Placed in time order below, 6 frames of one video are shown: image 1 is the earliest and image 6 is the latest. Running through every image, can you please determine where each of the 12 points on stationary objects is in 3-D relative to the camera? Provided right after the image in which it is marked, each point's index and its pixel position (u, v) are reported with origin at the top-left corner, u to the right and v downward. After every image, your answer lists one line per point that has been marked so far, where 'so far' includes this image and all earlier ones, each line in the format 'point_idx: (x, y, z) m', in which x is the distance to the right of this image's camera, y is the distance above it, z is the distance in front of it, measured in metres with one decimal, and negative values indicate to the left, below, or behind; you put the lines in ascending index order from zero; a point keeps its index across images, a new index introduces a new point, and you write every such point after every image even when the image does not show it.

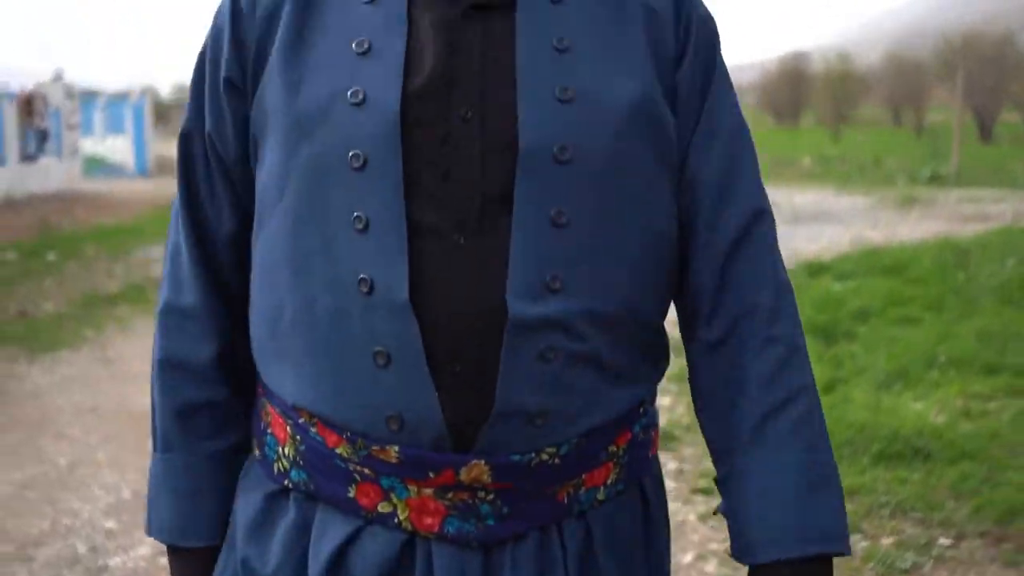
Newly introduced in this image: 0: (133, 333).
0: (-2.3, -0.3, +6.9) m
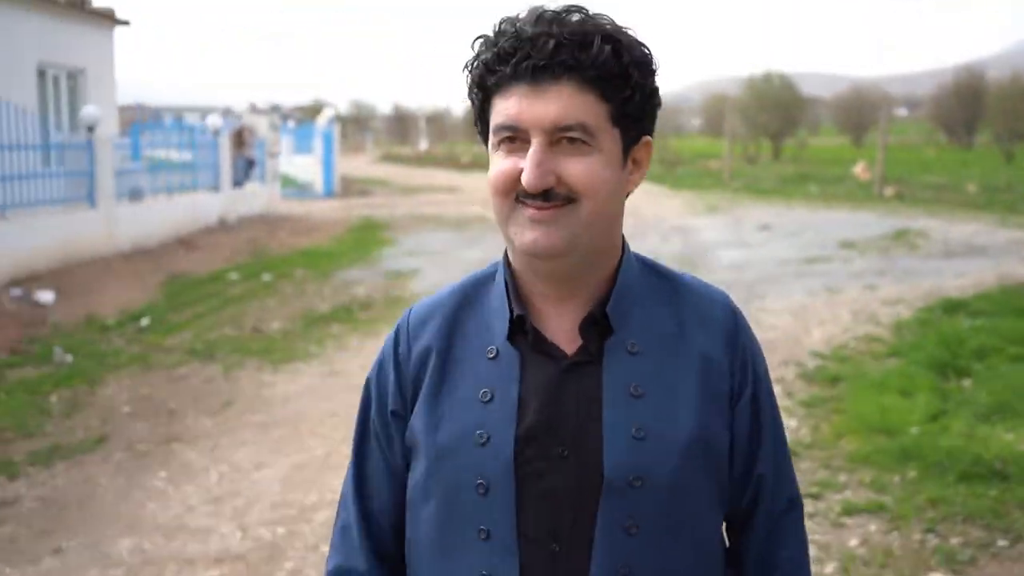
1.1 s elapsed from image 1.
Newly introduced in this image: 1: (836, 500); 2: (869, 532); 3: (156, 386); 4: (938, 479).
0: (-1.2, -0.4, +8.3) m
1: (+1.4, -0.9, +4.8) m
2: (+1.4, -1.0, +4.4) m
3: (-2.3, -0.6, +7.2) m
4: (+1.9, -0.8, +5.0) m
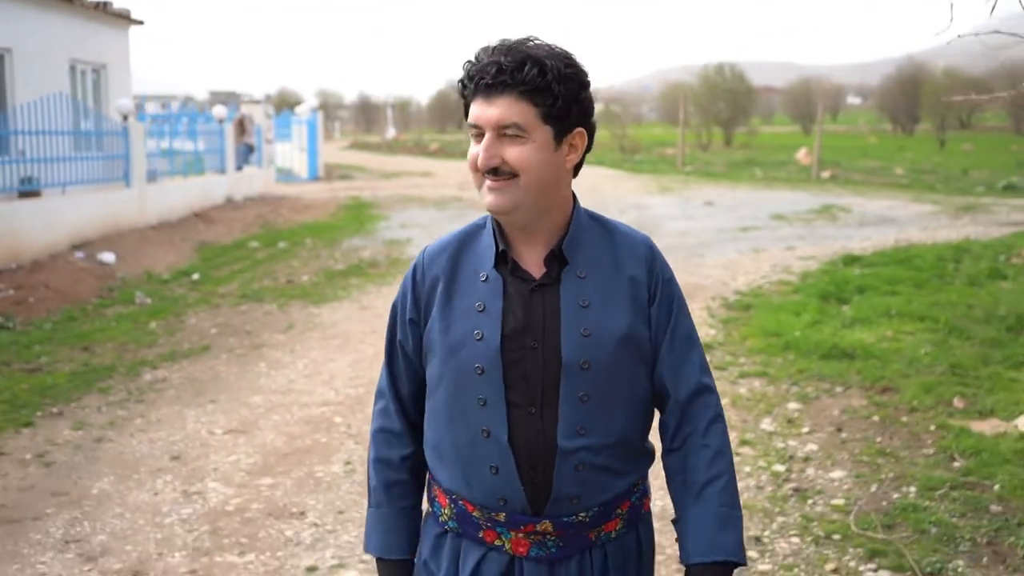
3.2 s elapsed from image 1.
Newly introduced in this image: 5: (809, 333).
0: (-1.3, 0.0, +10.5) m
1: (+1.4, -0.5, +7.0) m
2: (+1.4, -0.6, +6.6) m
3: (-2.4, -0.2, +9.3) m
4: (+1.9, -0.4, +7.2) m
5: (+2.1, -0.3, +7.8) m
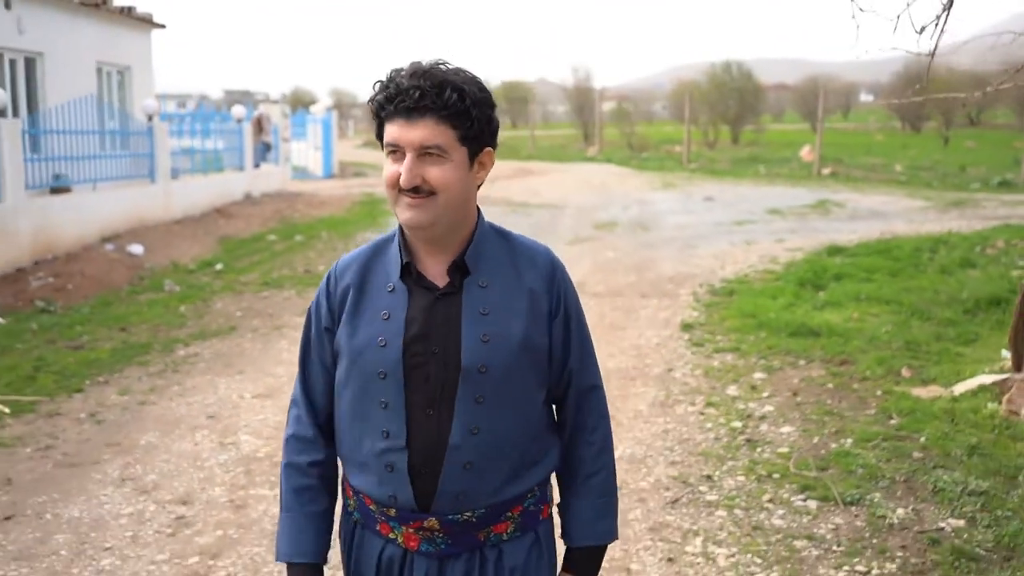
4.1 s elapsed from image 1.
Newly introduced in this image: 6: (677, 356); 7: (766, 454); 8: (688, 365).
0: (-1.3, +0.1, +11.2) m
1: (+1.4, -0.4, +7.8) m
2: (+1.4, -0.5, +7.4) m
3: (-2.4, -0.1, +10.1) m
4: (+1.9, -0.3, +8.0) m
5: (+2.0, -0.2, +8.5) m
6: (+1.1, -0.5, +7.5) m
7: (+1.2, -0.8, +5.3) m
8: (+1.1, -0.5, +7.2) m
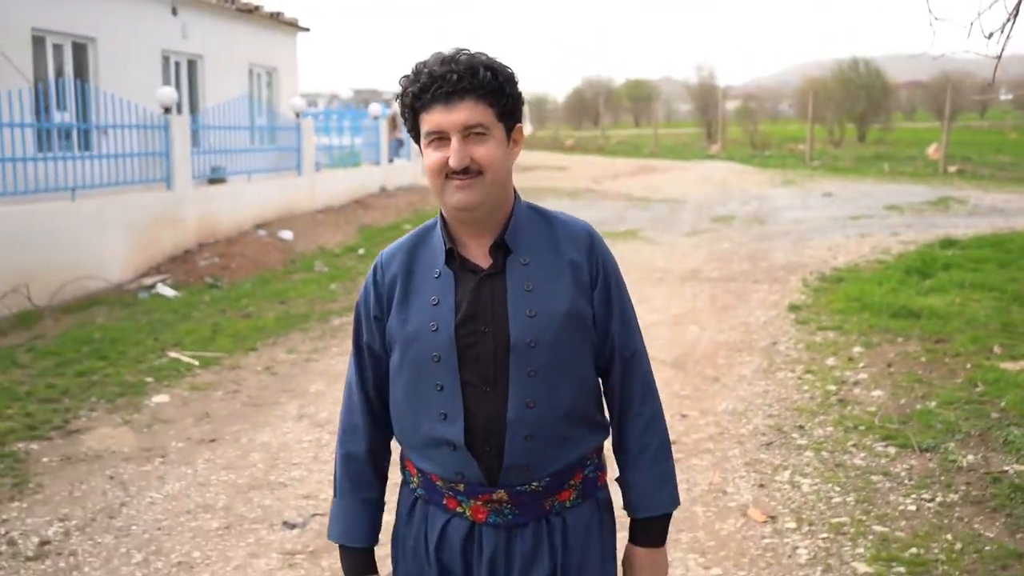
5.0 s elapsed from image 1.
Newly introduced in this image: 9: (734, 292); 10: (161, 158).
0: (0.0, +0.2, +12.1) m
1: (+2.3, -0.3, +8.4) m
2: (+2.3, -0.3, +8.0) m
3: (-1.2, +0.1, +11.1) m
4: (+2.8, -0.2, +8.5) m
5: (+3.0, -0.1, +9.0) m
6: (+2.0, -0.3, +8.2) m
7: (+1.8, -0.7, +5.9) m
8: (+2.0, -0.4, +7.9) m
9: (+2.0, 0.0, +9.9) m
10: (-4.0, +1.5, +12.5) m
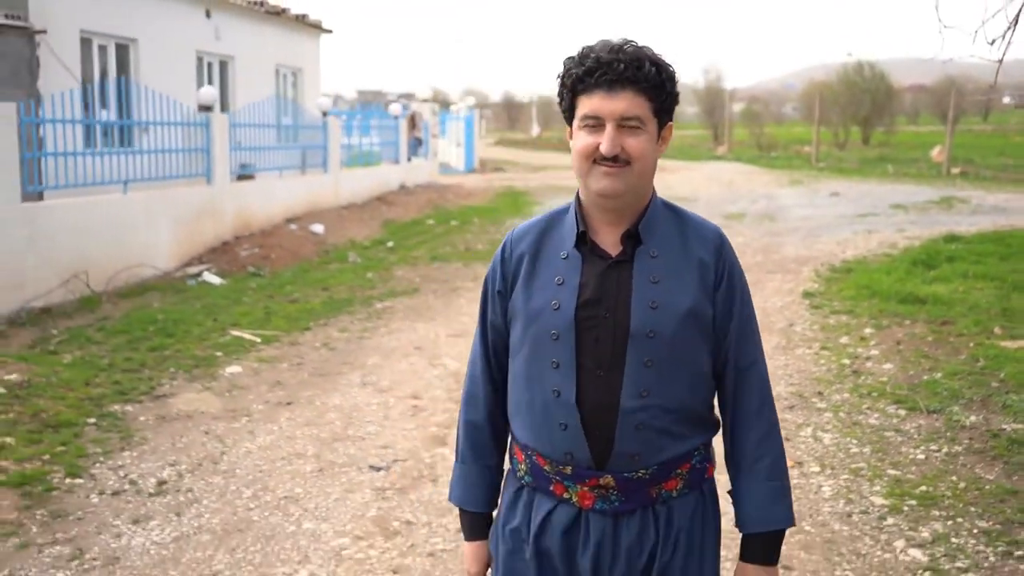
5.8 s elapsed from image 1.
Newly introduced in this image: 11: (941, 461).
0: (+0.3, +0.4, +12.7) m
1: (+2.5, -0.2, +9.0) m
2: (+2.6, -0.2, +8.6) m
3: (-0.9, +0.2, +11.7) m
4: (+3.1, -0.1, +9.2) m
5: (+3.3, 0.0, +9.7) m
6: (+2.3, -0.2, +8.8) m
7: (+2.1, -0.5, +6.5) m
8: (+2.3, -0.3, +8.5) m
9: (+2.3, +0.1, +10.6) m
10: (-3.7, +1.6, +13.1) m
11: (+1.9, -0.8, +5.0) m
